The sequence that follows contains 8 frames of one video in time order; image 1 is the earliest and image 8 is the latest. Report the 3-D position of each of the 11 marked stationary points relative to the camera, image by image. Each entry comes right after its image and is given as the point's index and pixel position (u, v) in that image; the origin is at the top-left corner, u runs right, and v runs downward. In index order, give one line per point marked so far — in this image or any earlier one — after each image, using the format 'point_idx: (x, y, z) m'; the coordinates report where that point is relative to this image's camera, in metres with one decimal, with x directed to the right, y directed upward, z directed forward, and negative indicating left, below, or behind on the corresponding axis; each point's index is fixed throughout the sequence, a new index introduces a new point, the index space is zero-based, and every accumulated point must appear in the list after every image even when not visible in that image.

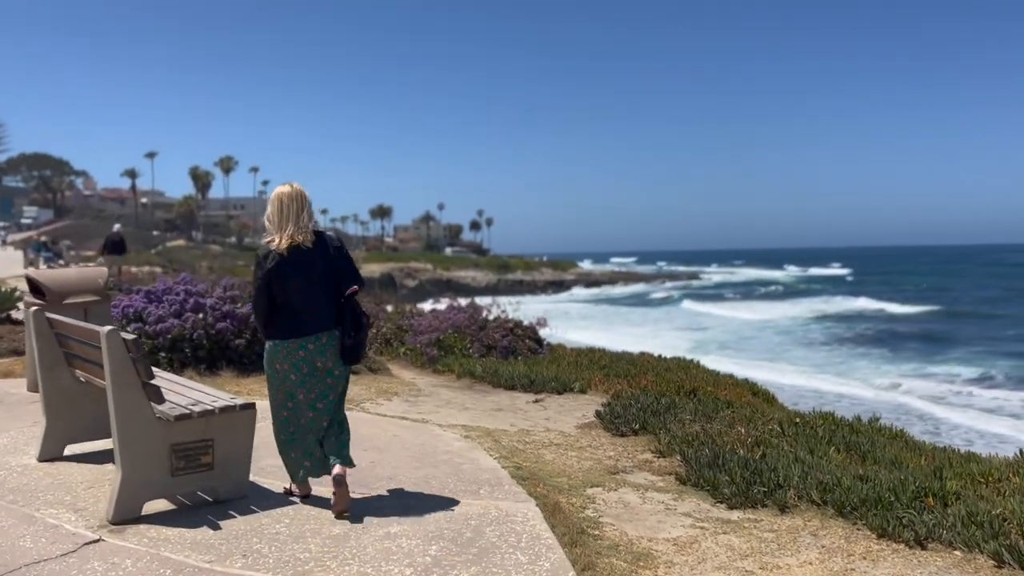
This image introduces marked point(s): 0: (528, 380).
0: (+0.2, -1.1, +10.1) m
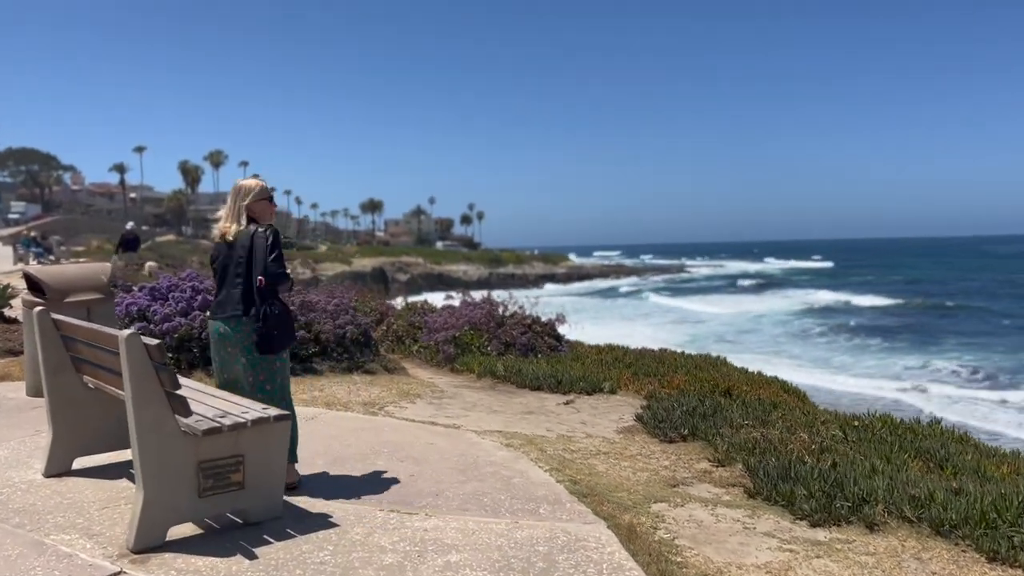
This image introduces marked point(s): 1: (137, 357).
0: (+0.5, -1.1, +9.6) m
1: (-1.9, -0.3, +4.2) m
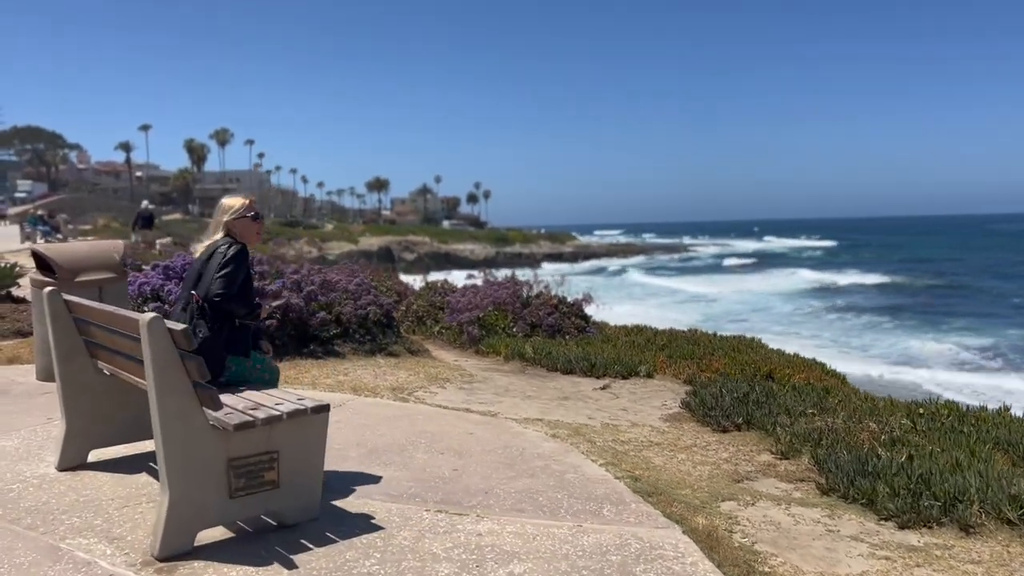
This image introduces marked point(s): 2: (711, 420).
0: (+0.8, -0.8, +9.1) m
1: (-1.6, -0.2, +3.8) m
2: (+1.6, -1.0, +6.6) m
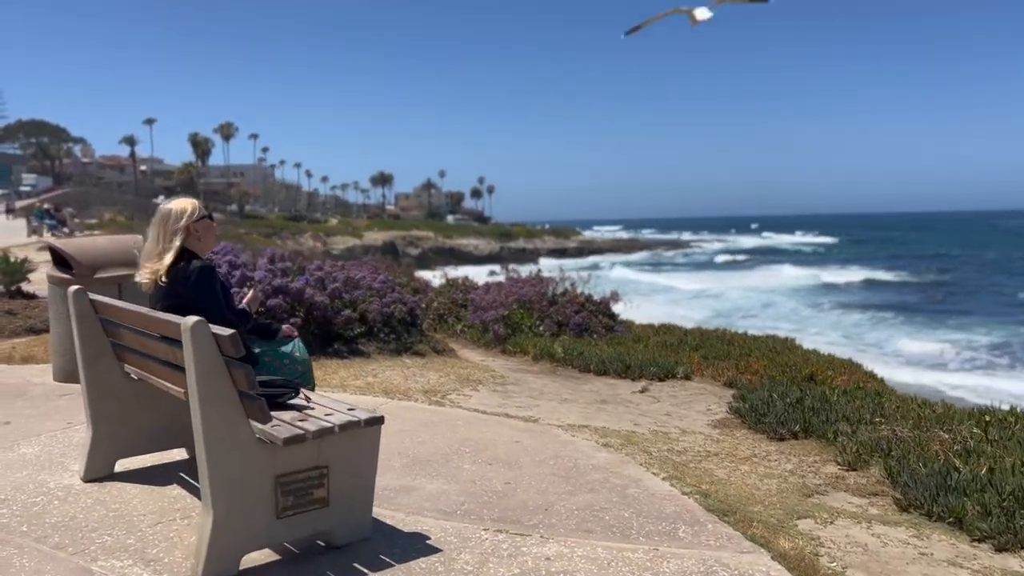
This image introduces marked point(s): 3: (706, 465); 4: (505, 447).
0: (+1.1, -0.8, +8.8) m
1: (-1.2, -0.3, +3.4) m
2: (+1.9, -1.0, +6.2) m
3: (+1.2, -1.1, +5.2) m
4: (0.0, -1.0, +5.4) m
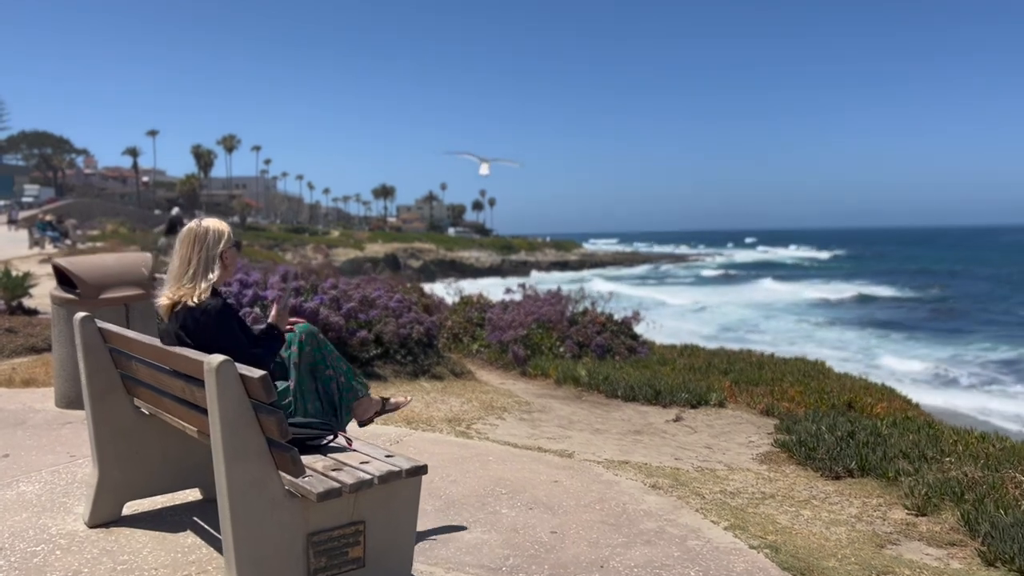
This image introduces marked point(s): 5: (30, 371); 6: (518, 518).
0: (+1.4, -1.0, +8.4) m
1: (-1.0, -0.4, +3.0) m
2: (+2.1, -1.2, +5.8) m
3: (+1.4, -1.3, +4.8) m
4: (+0.2, -1.2, +5.0) m
5: (-5.0, -0.9, +8.8) m
6: (0.0, -1.2, +4.5) m
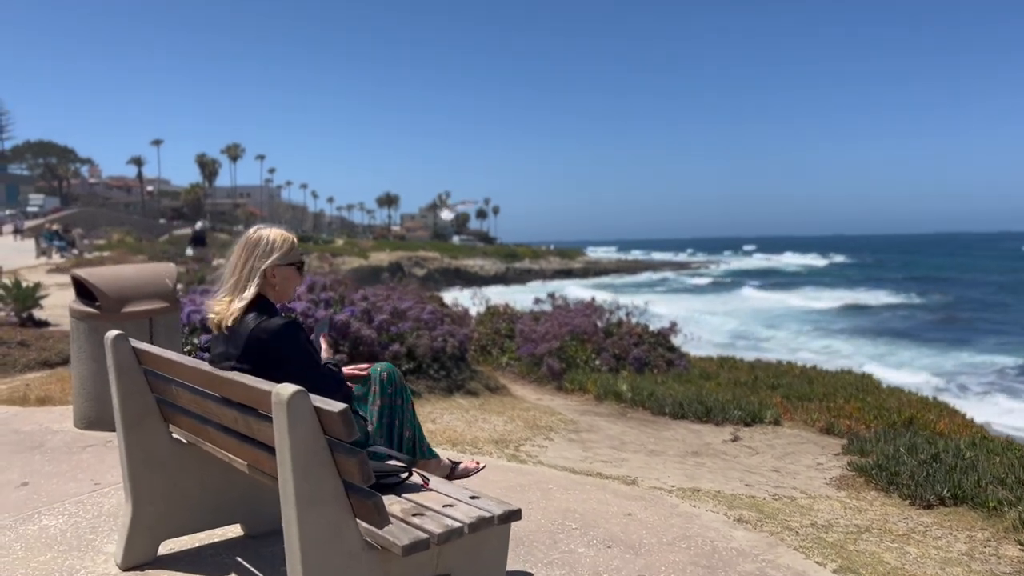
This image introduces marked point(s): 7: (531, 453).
0: (+1.8, -1.1, +7.9) m
1: (-0.6, -0.4, +2.6) m
2: (+2.5, -1.3, +5.4) m
3: (+1.8, -1.3, +4.3) m
4: (+0.6, -1.3, +4.5) m
5: (-4.6, -1.0, +8.3) m
6: (+0.4, -1.3, +4.1) m
7: (+0.1, -1.2, +6.3) m
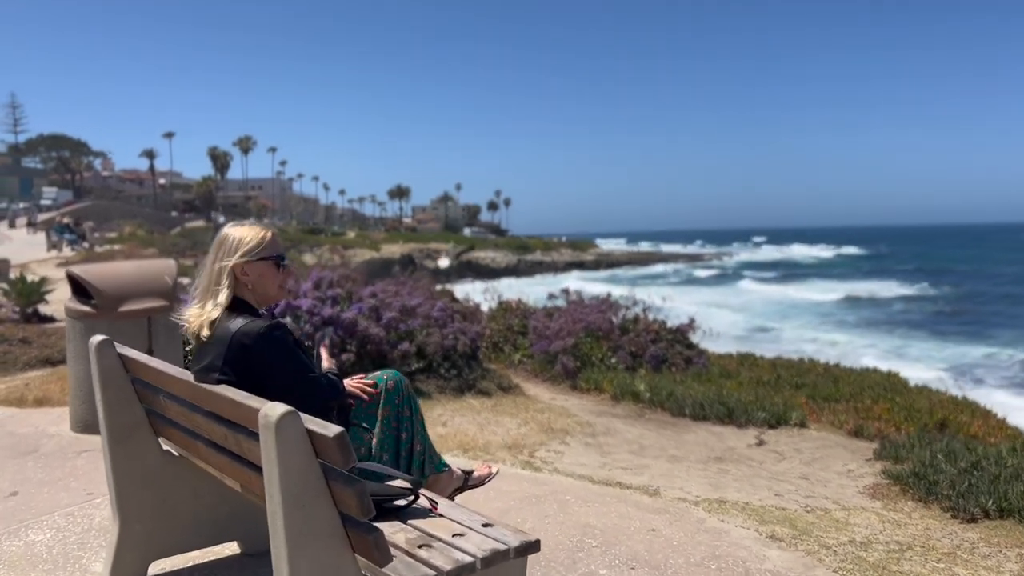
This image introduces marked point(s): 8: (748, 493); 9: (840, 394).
0: (+1.9, -1.1, +7.6) m
1: (-0.6, -0.5, +2.3) m
2: (+2.6, -1.3, +5.0) m
3: (+1.9, -1.3, +4.0) m
4: (+0.7, -1.2, +4.2) m
5: (-4.4, -0.9, +8.1) m
6: (+0.5, -1.3, +3.7) m
7: (+0.2, -1.2, +6.0) m
8: (+1.5, -1.3, +5.4) m
9: (+3.2, -1.0, +8.4) m
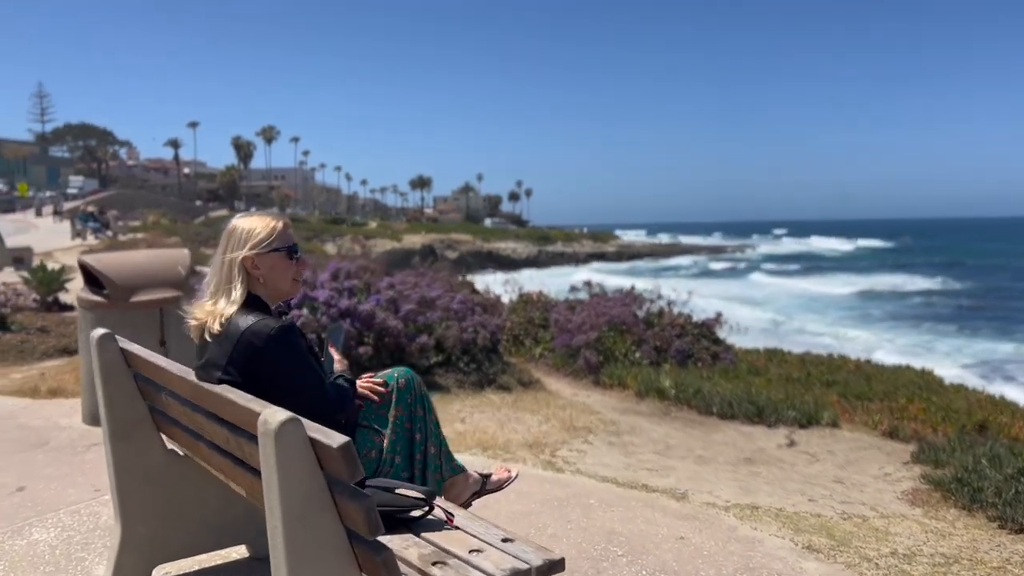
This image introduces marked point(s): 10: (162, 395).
0: (+2.1, -1.0, +7.3) m
1: (-0.5, -0.4, +2.1) m
2: (+2.7, -1.3, +4.7) m
3: (+2.0, -1.3, +3.8) m
4: (+0.8, -1.2, +4.0) m
5: (-4.2, -0.8, +8.0) m
6: (+0.6, -1.3, +3.5) m
7: (+0.4, -1.2, +5.8) m
8: (+1.6, -1.3, +5.1) m
9: (+3.5, -1.0, +8.1) m
10: (-1.4, -0.4, +3.3) m
